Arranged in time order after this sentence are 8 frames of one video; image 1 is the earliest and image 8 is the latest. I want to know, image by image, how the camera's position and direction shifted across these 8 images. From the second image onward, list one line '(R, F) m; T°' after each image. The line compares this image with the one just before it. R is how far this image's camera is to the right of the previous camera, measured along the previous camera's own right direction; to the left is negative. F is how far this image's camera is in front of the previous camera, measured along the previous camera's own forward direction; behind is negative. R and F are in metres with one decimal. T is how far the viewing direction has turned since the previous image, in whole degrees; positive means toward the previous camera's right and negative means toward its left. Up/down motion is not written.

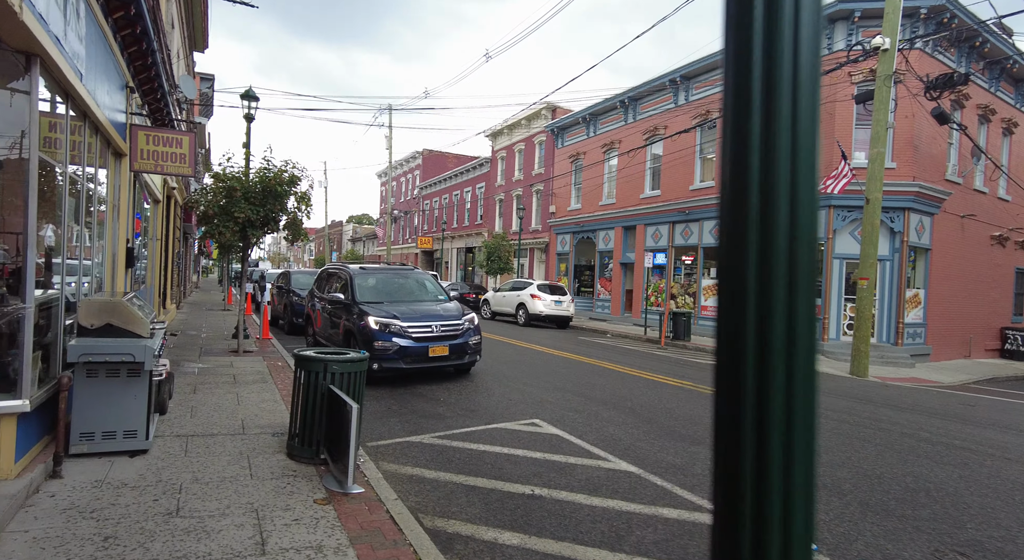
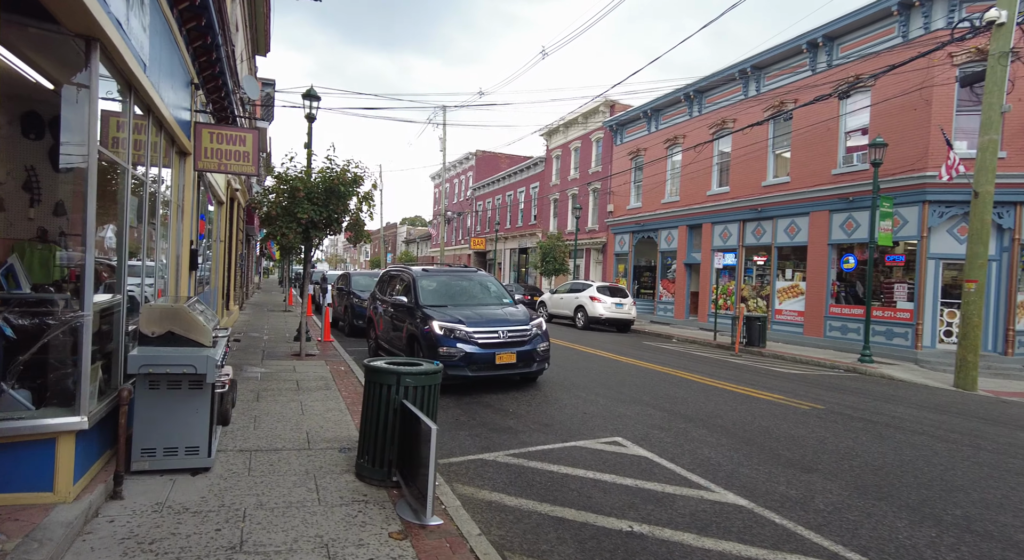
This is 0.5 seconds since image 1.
(-0.3, +0.5) m; -5°
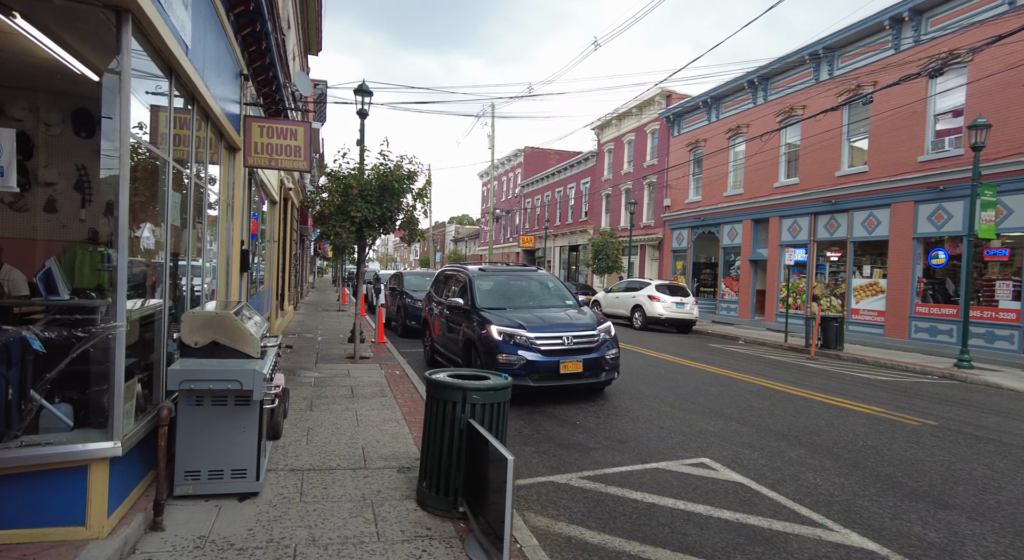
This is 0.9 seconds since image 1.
(-0.2, +0.6) m; -5°
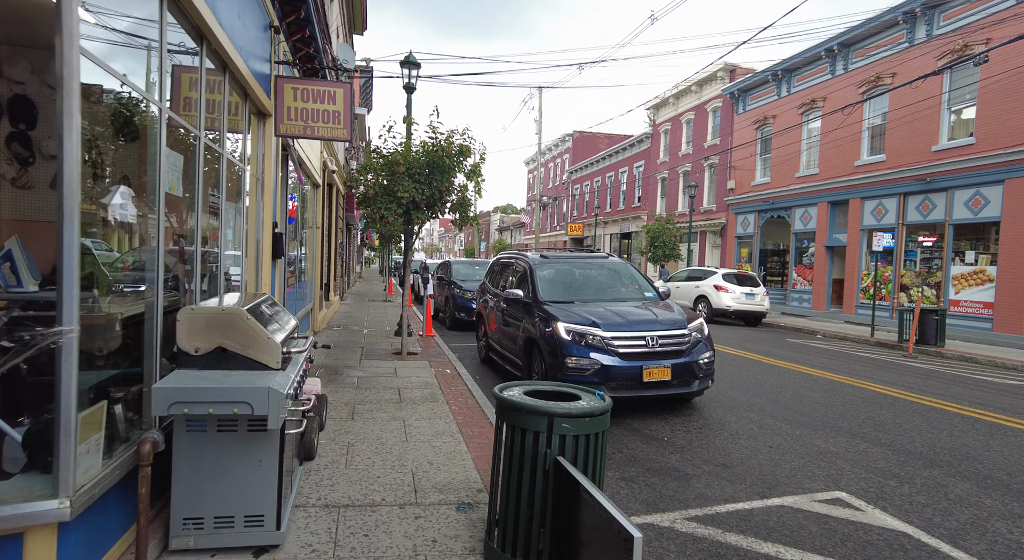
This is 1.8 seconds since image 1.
(-0.3, +1.0) m; -4°
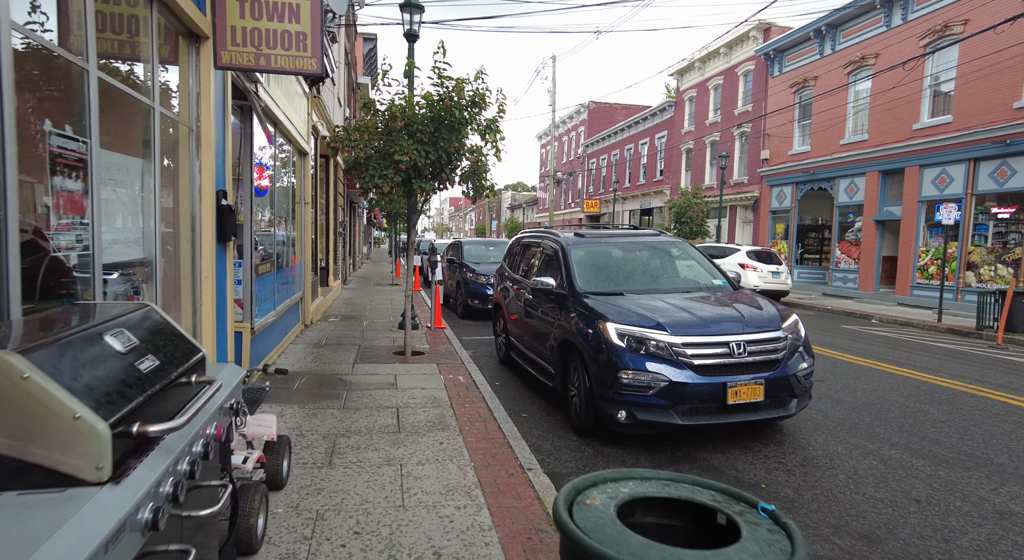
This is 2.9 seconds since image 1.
(-0.2, +1.6) m; -1°
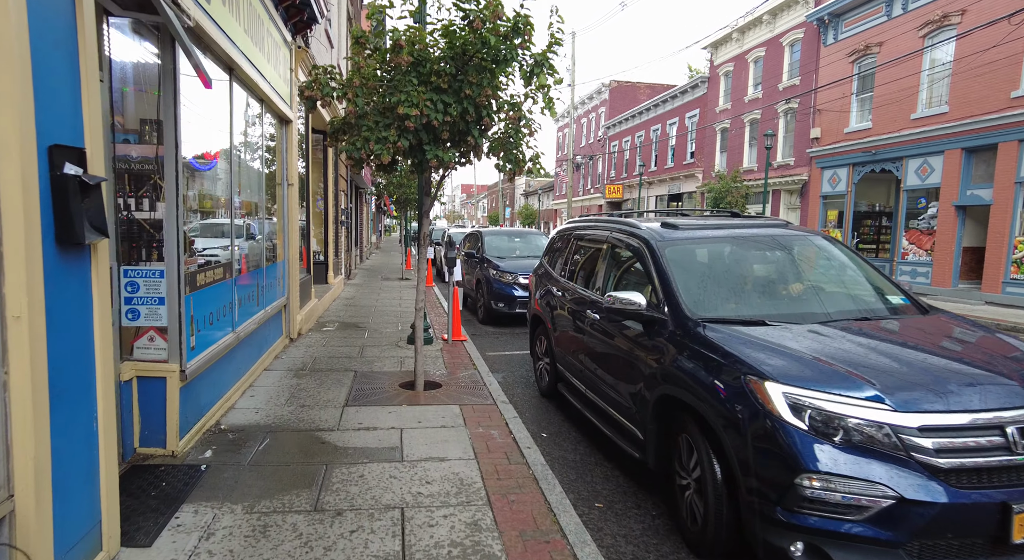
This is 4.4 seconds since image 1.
(-0.4, +2.1) m; -1°
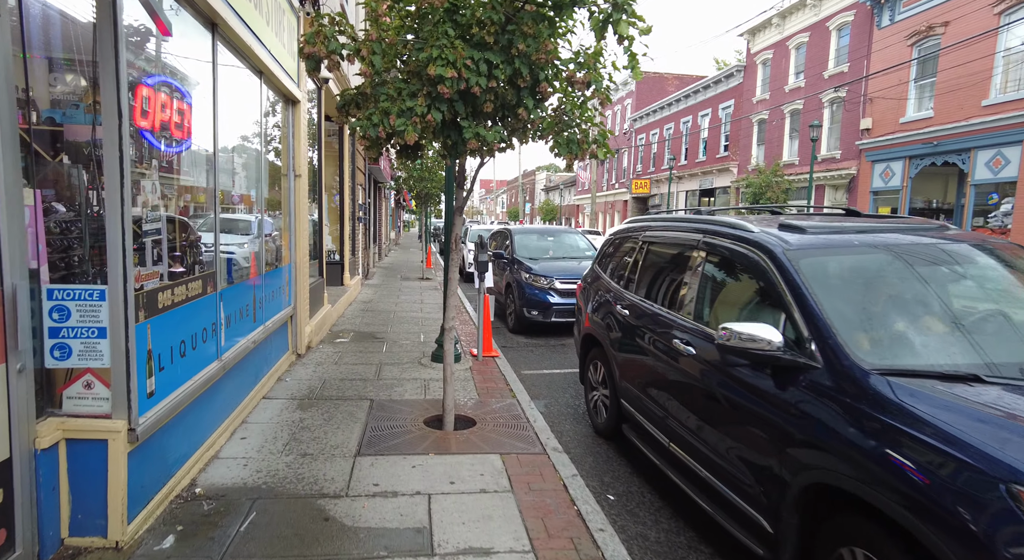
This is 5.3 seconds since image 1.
(-0.3, +1.1) m; -2°
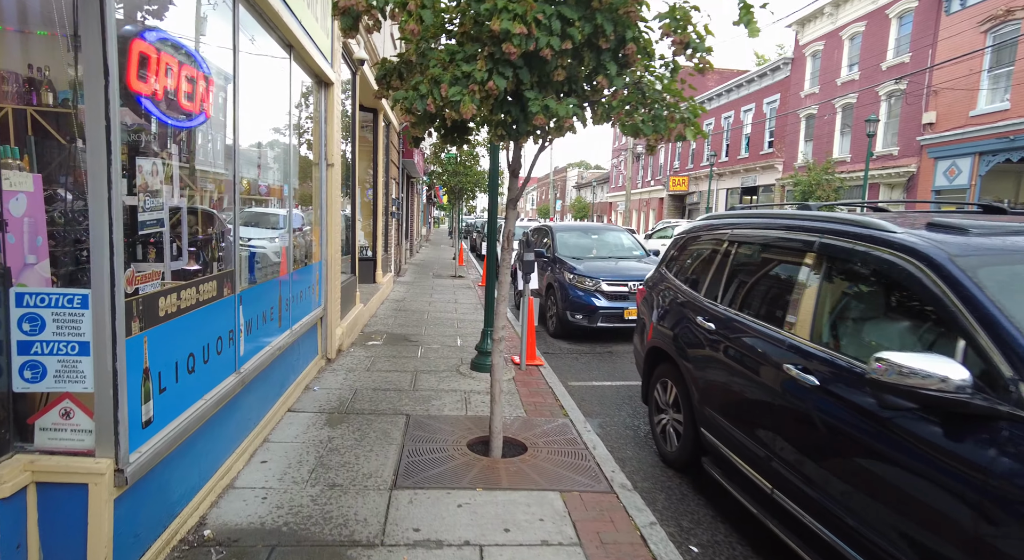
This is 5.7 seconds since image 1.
(-0.2, +0.6) m; -3°
